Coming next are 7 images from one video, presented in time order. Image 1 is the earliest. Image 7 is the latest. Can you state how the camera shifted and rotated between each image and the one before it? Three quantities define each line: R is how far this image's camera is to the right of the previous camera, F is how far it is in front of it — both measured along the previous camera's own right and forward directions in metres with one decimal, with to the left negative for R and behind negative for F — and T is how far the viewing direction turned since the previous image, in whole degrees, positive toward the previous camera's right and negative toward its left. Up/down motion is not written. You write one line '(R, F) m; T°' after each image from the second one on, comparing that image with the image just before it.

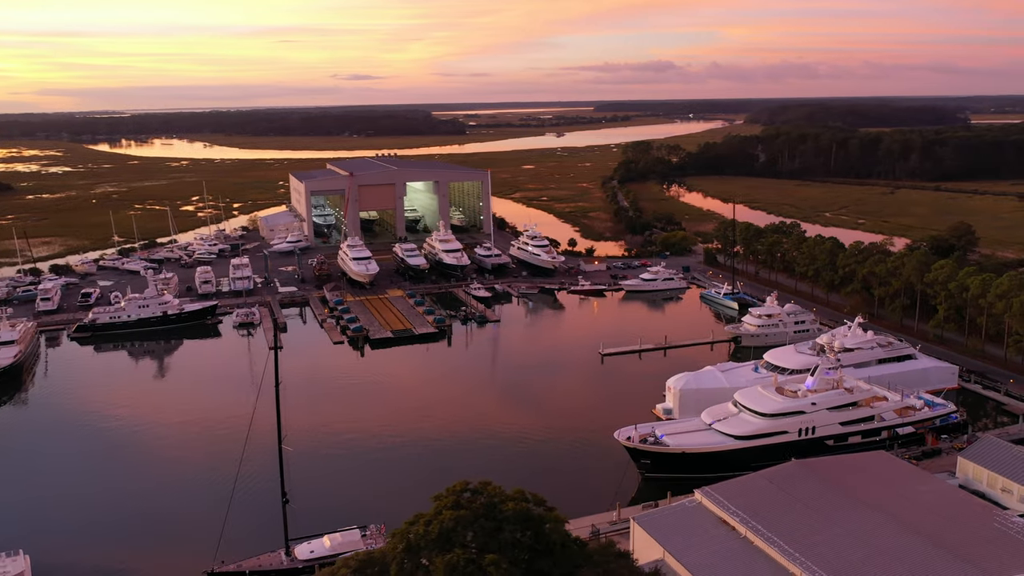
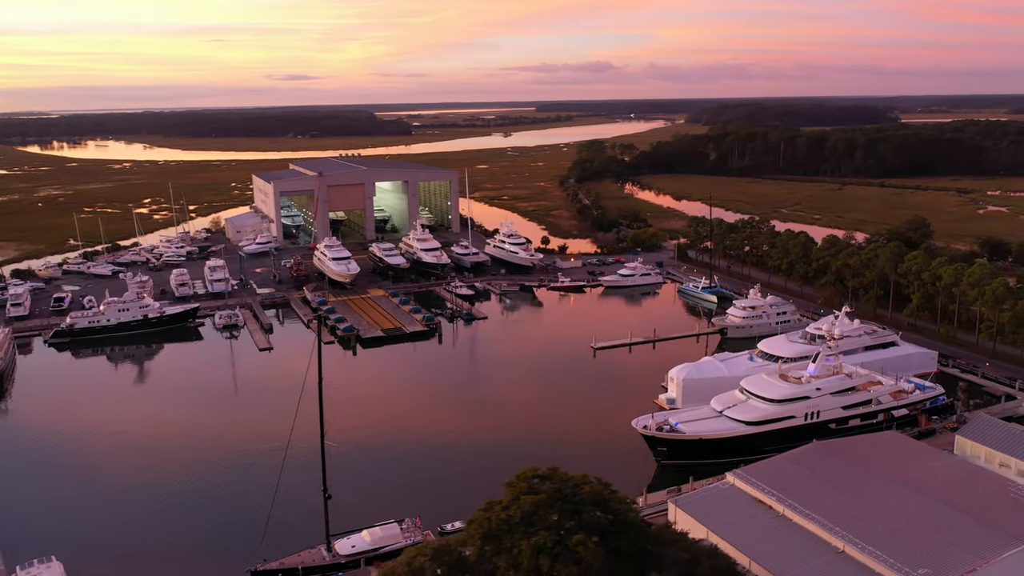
(-2.0, -0.3) m; +4°
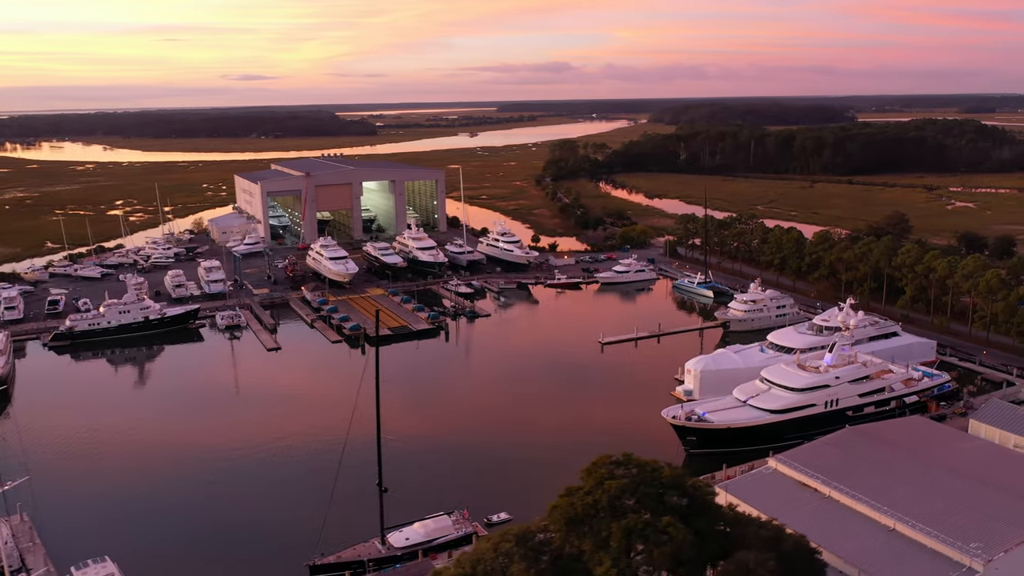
(-1.9, -0.3) m; +3°
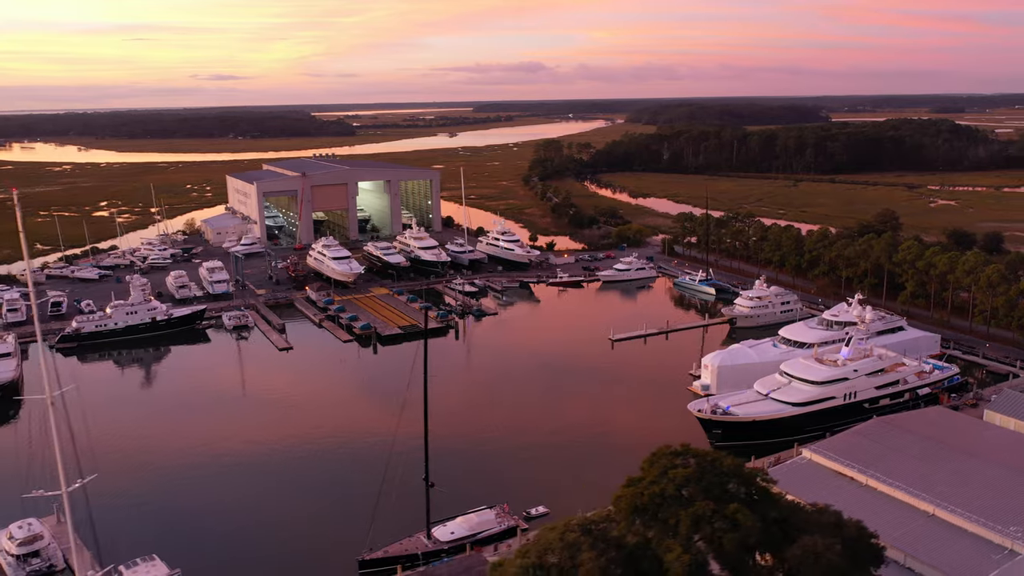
(-1.4, -0.3) m; +2°
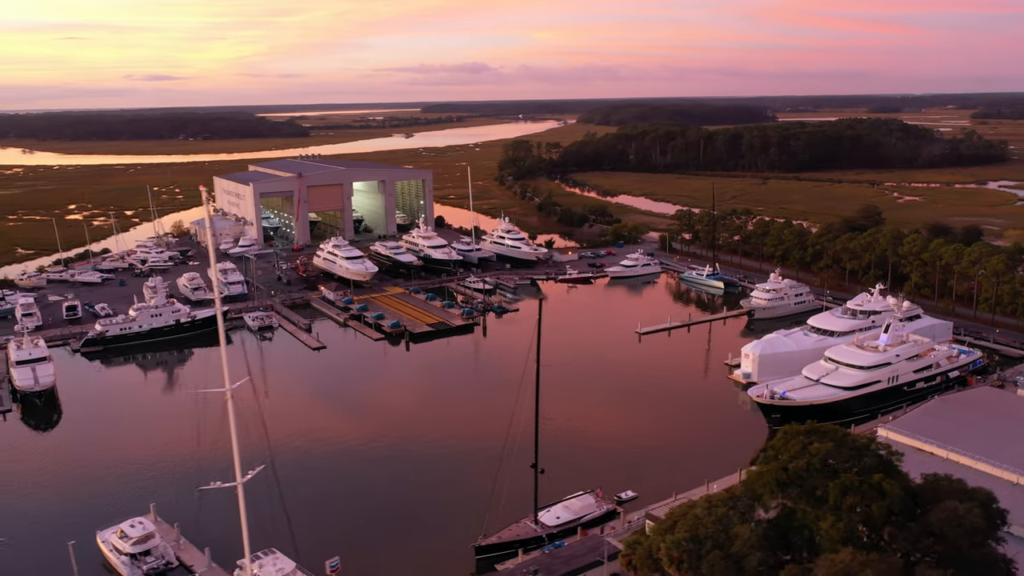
(-3.4, -0.5) m; +4°
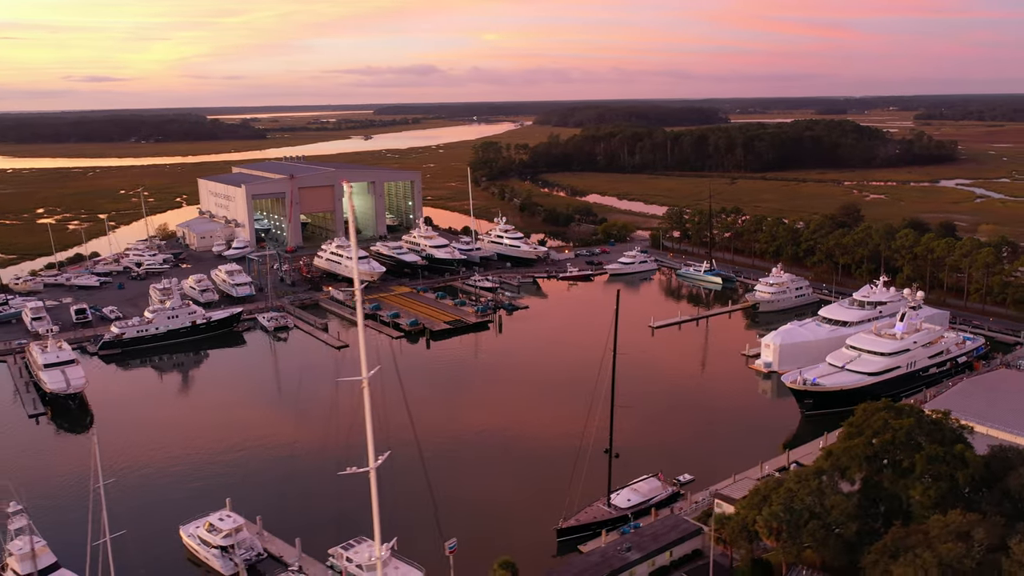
(-2.8, -0.6) m; +3°
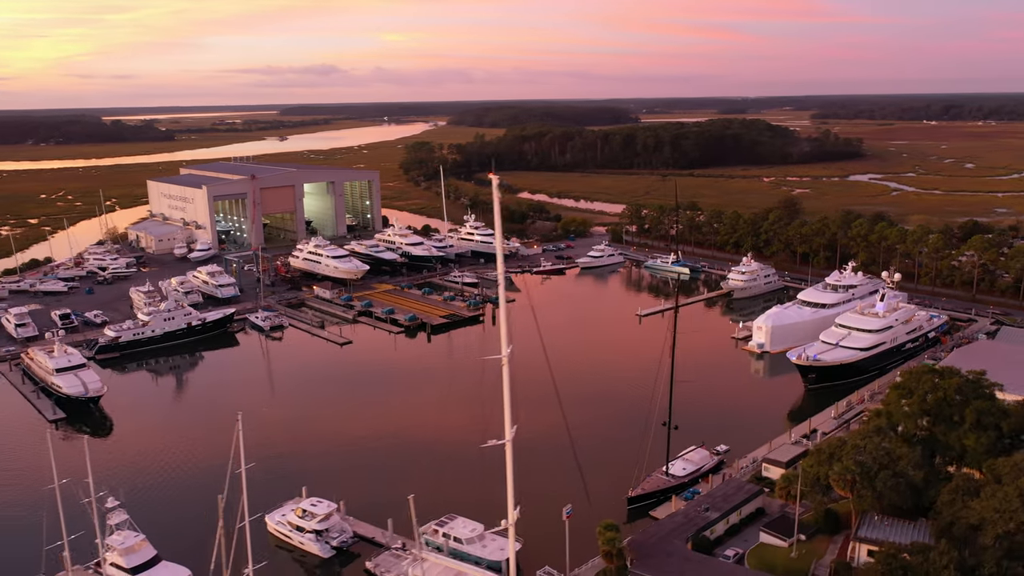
(-3.7, -1.0) m; +6°
